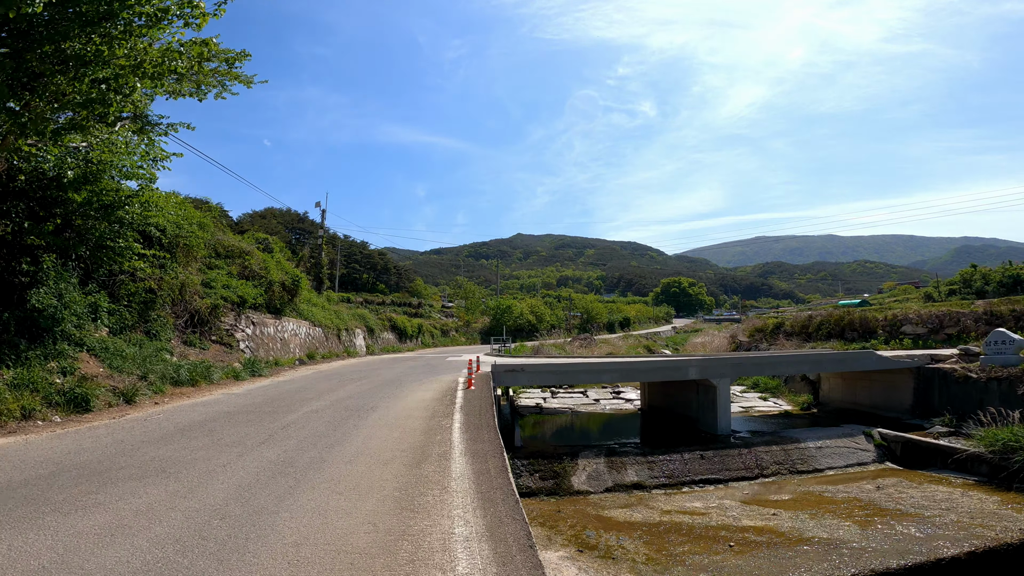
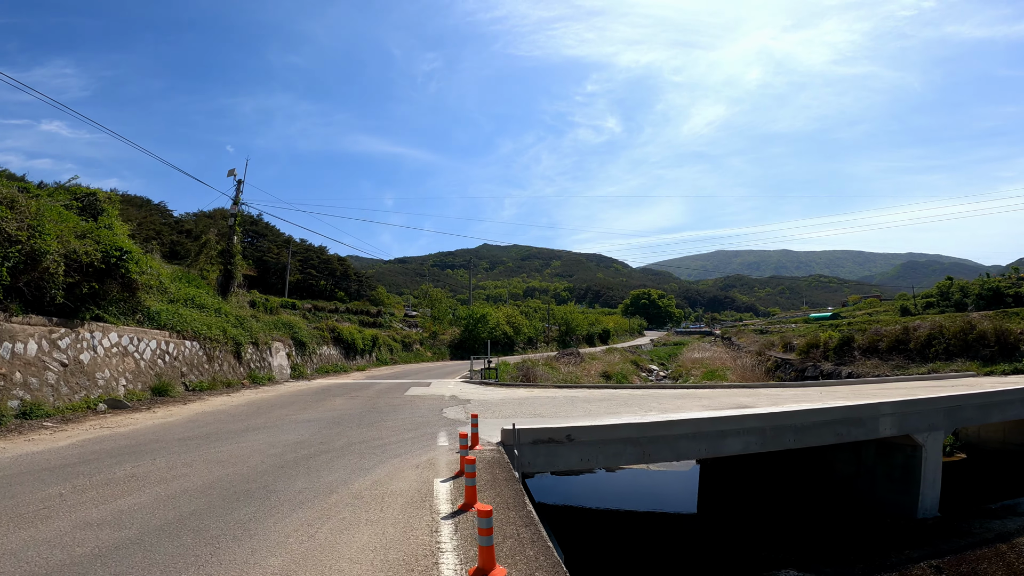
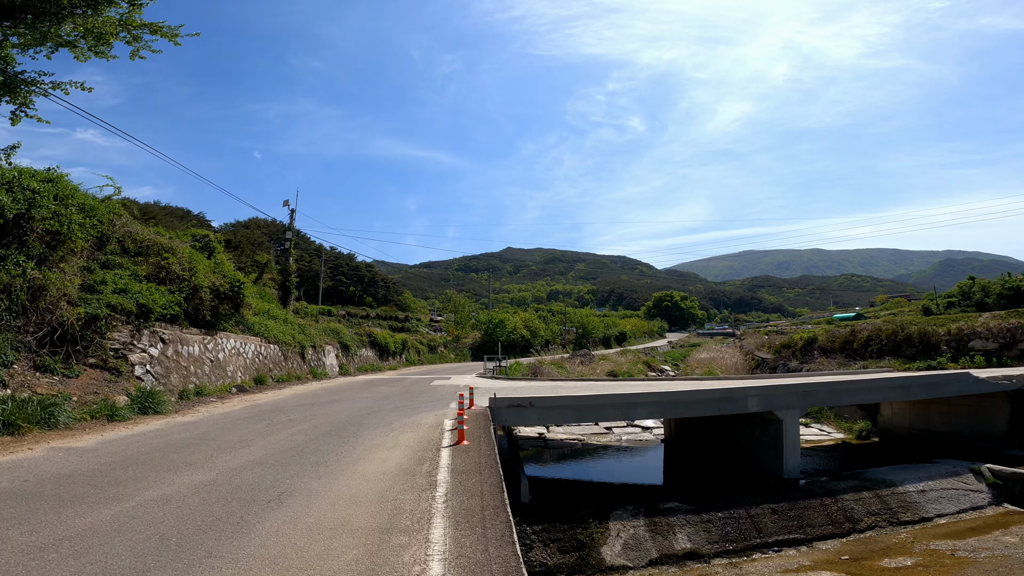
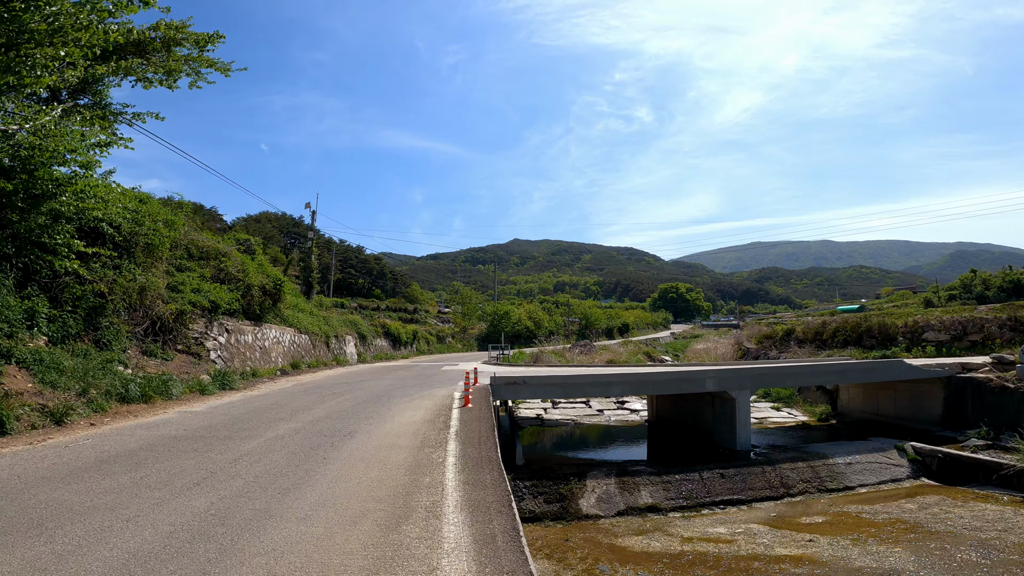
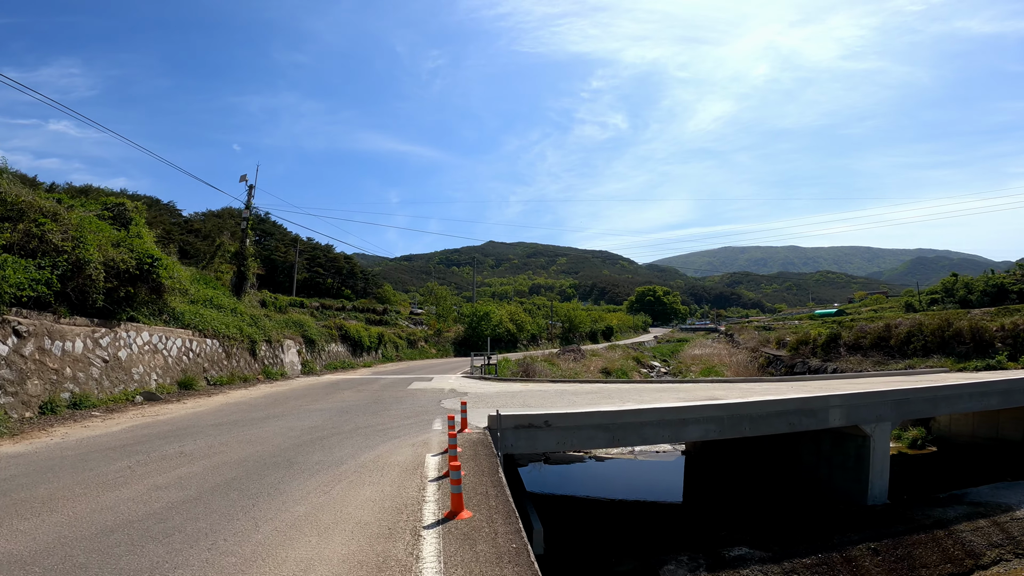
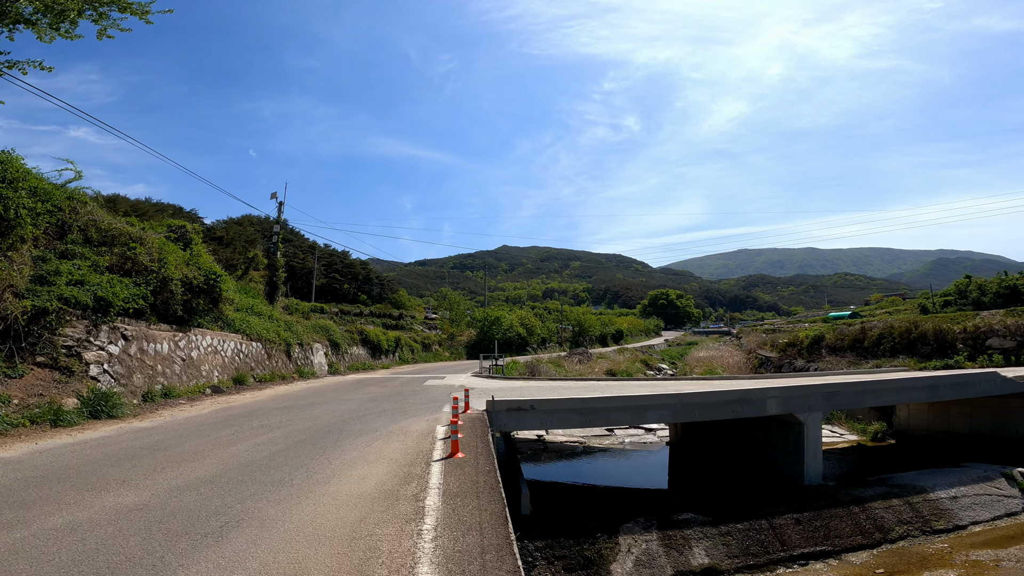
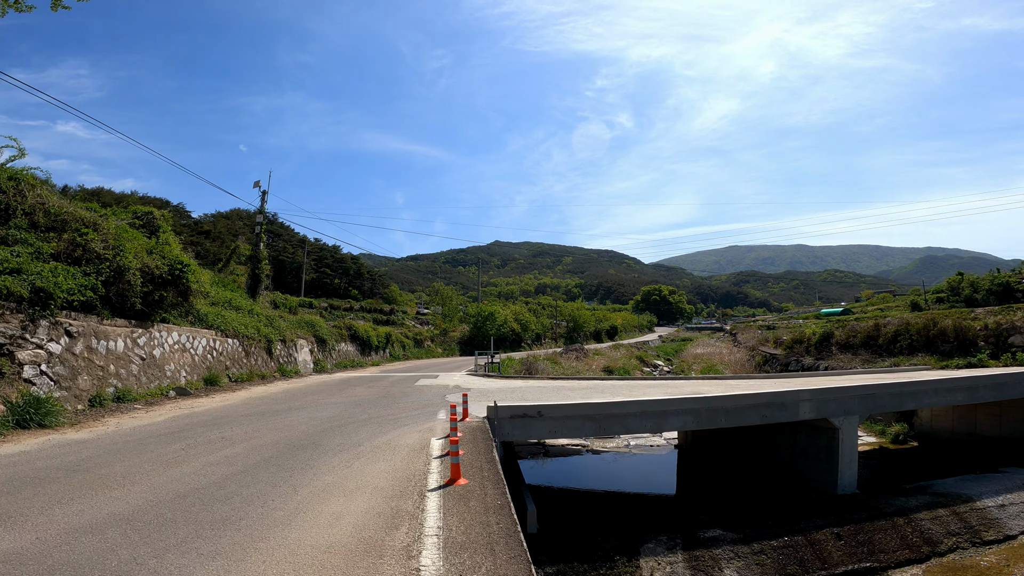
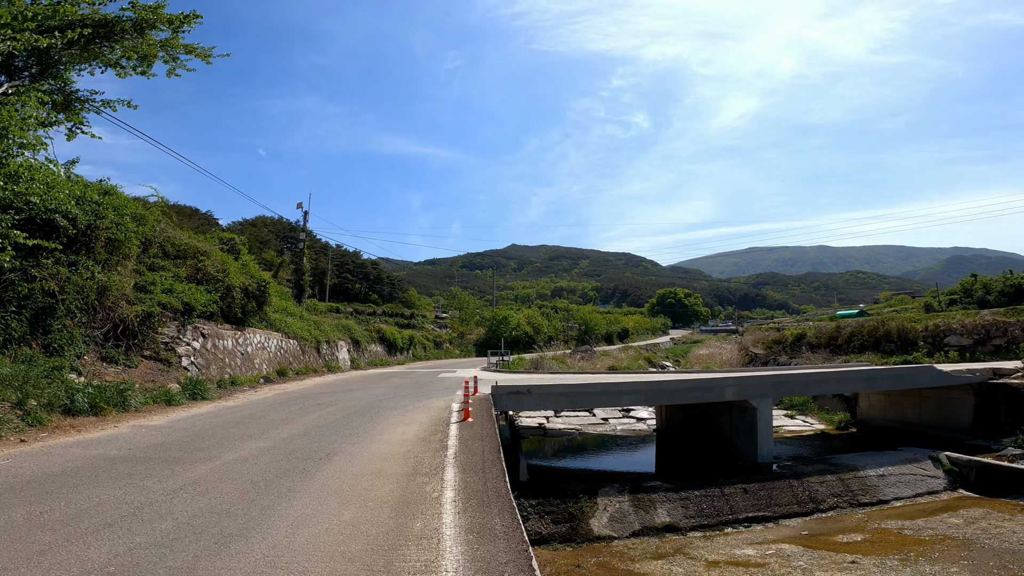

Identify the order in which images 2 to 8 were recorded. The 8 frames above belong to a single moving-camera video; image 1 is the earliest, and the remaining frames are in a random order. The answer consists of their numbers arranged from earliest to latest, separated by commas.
4, 8, 3, 6, 7, 5, 2
